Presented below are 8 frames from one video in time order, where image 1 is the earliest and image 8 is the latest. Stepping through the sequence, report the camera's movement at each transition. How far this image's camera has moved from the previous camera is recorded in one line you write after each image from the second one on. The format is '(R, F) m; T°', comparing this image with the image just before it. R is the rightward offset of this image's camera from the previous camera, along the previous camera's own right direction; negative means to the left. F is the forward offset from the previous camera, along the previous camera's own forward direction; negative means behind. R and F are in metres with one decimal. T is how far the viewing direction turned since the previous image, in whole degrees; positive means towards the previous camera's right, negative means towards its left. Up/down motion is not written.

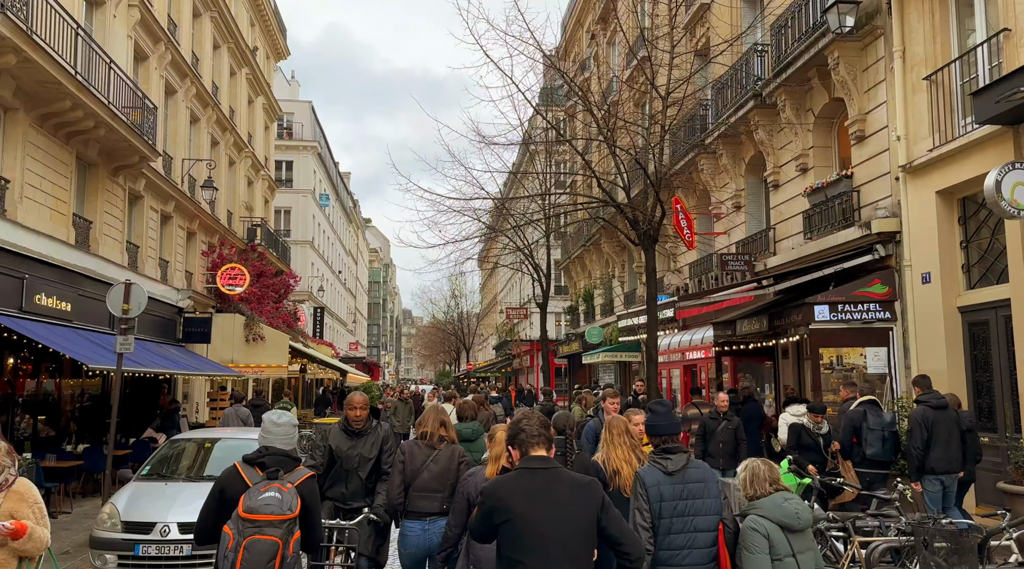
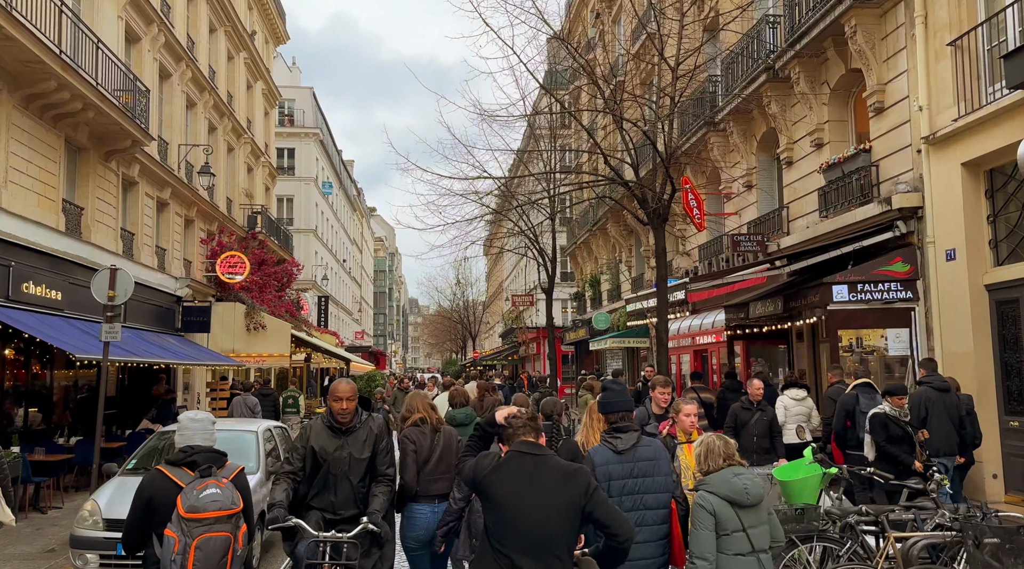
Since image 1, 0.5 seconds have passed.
(0.0, +0.5) m; 0°
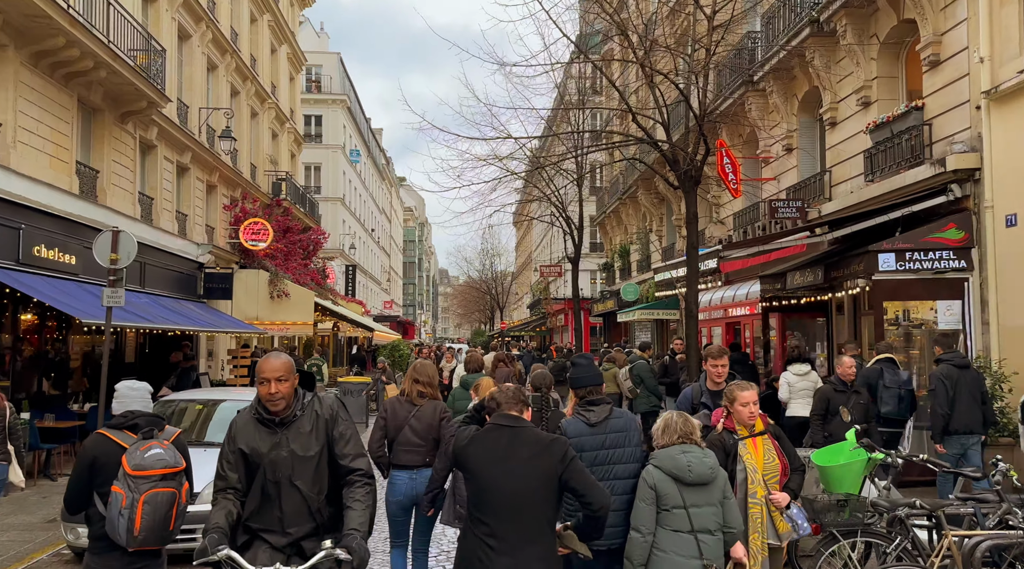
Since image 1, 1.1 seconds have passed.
(+0.1, +0.6) m; -2°
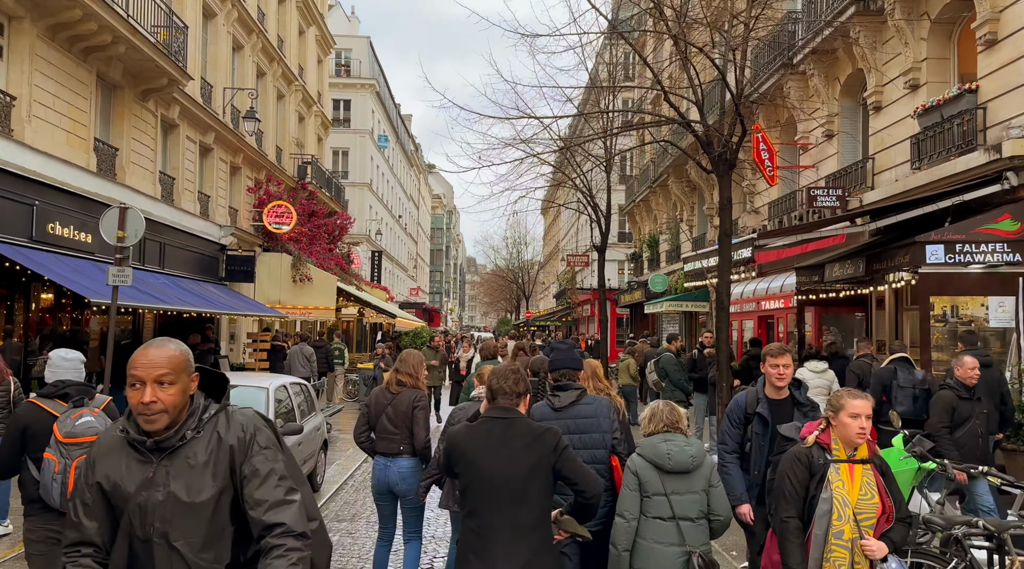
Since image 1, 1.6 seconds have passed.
(+0.1, +0.5) m; -2°
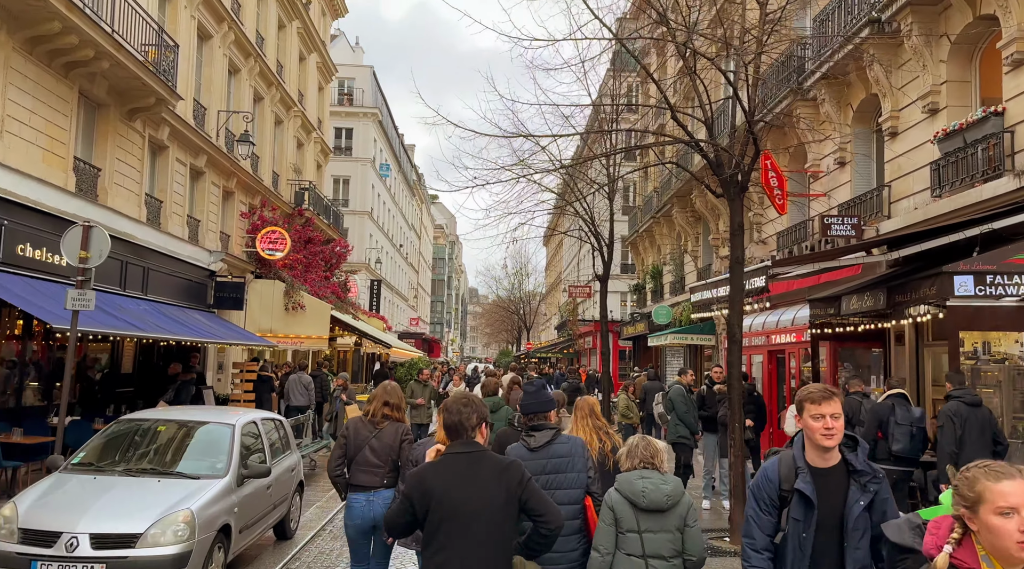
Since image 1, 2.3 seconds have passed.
(+0.1, +0.7) m; 0°
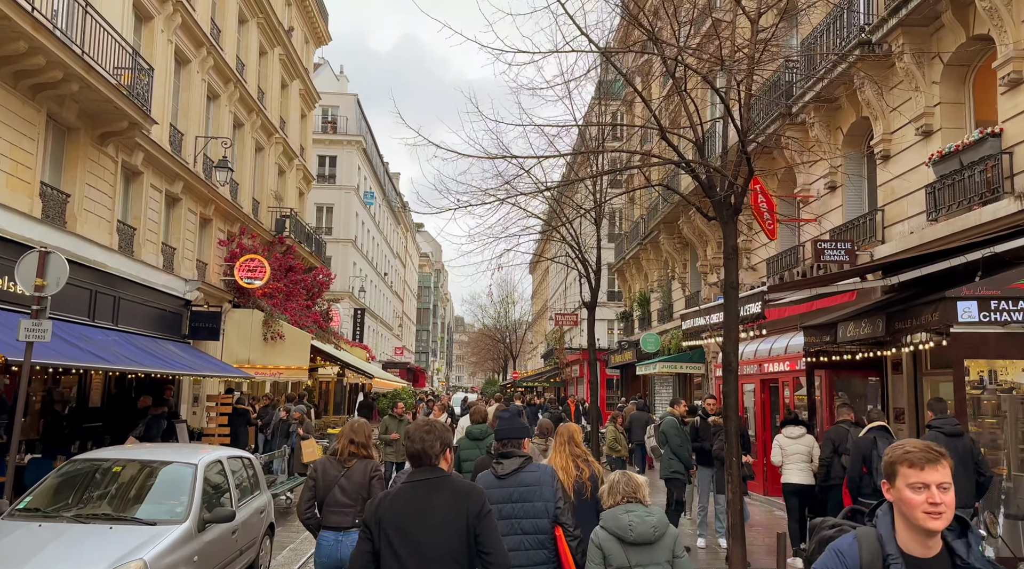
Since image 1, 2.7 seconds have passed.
(0.0, +0.5) m; +1°
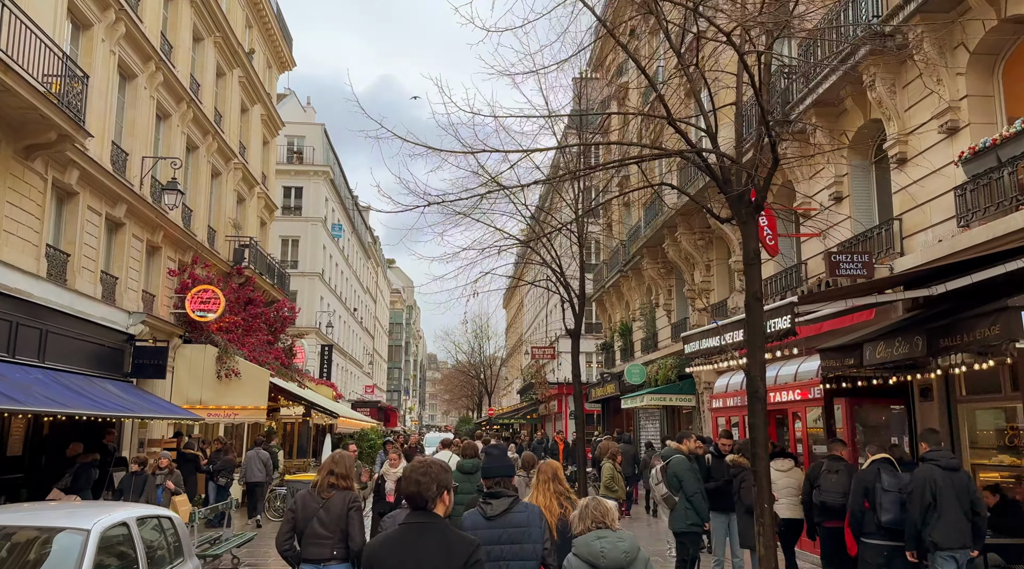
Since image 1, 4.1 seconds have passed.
(-0.1, +1.5) m; +2°
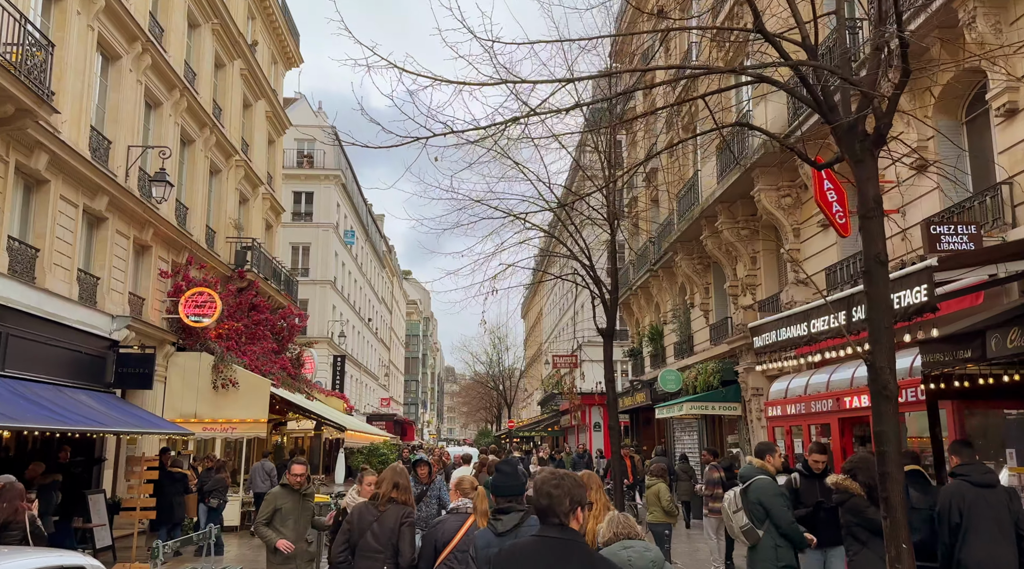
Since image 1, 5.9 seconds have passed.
(-0.1, +1.9) m; -1°
